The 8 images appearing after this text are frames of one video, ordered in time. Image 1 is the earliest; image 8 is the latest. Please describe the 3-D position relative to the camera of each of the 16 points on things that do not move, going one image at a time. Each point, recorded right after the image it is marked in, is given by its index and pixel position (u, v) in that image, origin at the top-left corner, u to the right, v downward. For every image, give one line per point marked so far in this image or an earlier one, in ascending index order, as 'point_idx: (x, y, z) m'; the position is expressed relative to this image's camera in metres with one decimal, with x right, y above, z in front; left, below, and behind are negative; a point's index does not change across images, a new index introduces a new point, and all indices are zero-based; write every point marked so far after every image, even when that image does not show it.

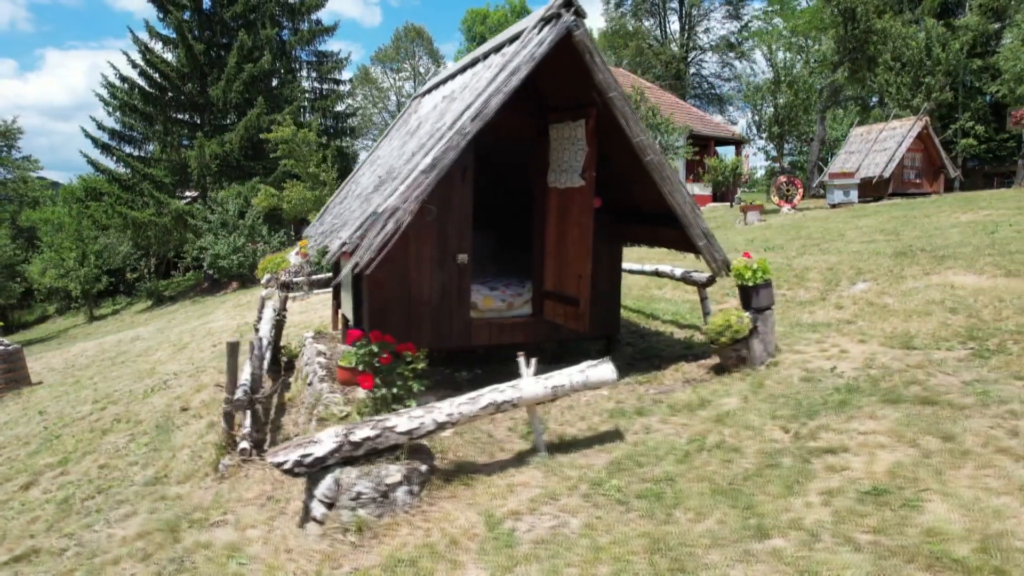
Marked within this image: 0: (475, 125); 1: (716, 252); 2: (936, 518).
0: (-0.3, +1.4, +5.5) m
1: (+2.1, +0.4, +6.5) m
2: (+2.3, -1.3, +3.5) m
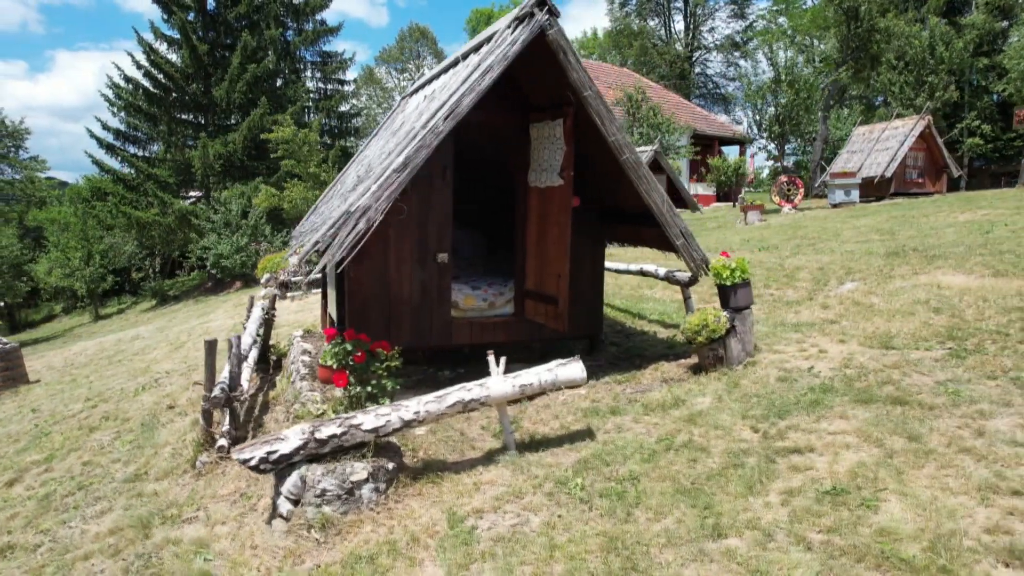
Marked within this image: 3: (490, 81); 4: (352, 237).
0: (-0.6, +1.4, +5.5) m
1: (+1.9, +0.4, +6.5) m
2: (+2.1, -1.3, +3.5) m
3: (-0.2, +1.8, +5.7) m
4: (-1.3, +0.4, +5.3) m
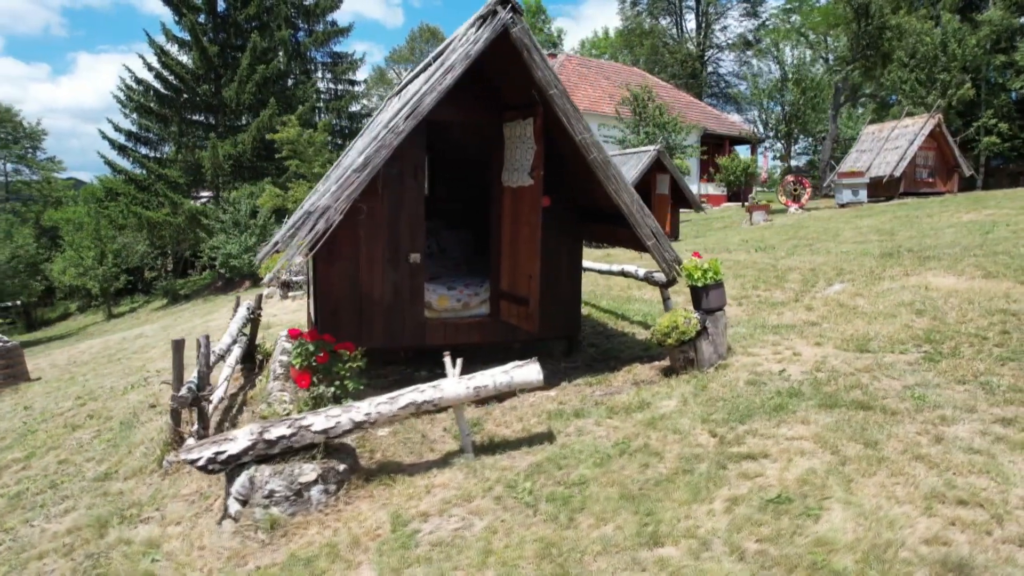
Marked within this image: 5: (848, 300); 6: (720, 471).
0: (-0.9, +1.4, +5.5) m
1: (+1.5, +0.4, +6.4) m
2: (+1.7, -1.3, +3.4) m
3: (-0.5, +1.8, +5.7) m
4: (-1.7, +0.4, +5.3) m
5: (+4.2, -0.1, +8.1) m
6: (+1.4, -1.2, +4.2) m
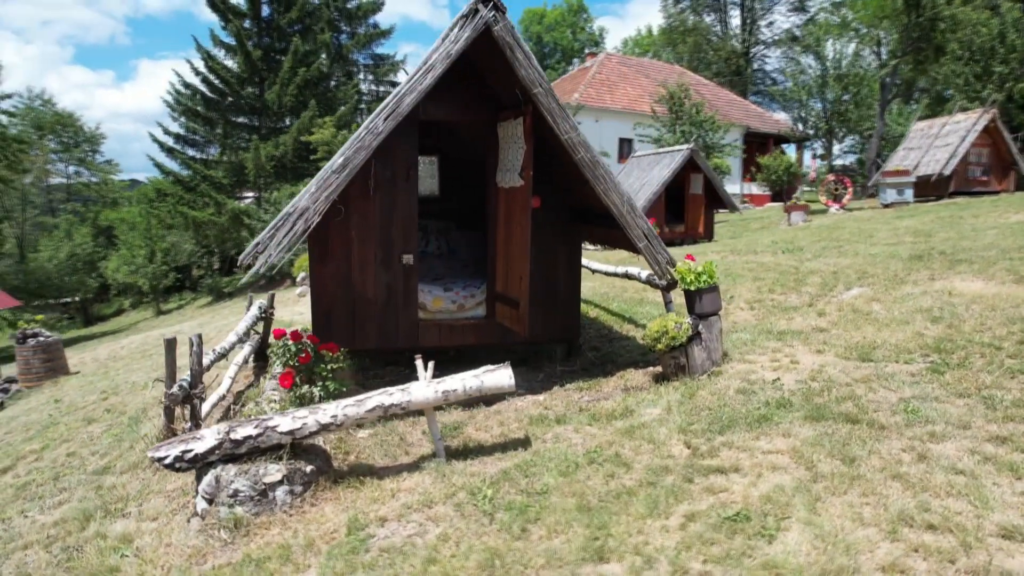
0: (-1.1, +1.4, +5.5) m
1: (+1.4, +0.3, +6.2) m
2: (+1.4, -1.3, +3.2) m
3: (-0.7, +1.8, +5.6) m
4: (-1.9, +0.4, +5.3) m
5: (+4.2, -0.2, +7.7) m
6: (+1.1, -1.2, +4.0) m
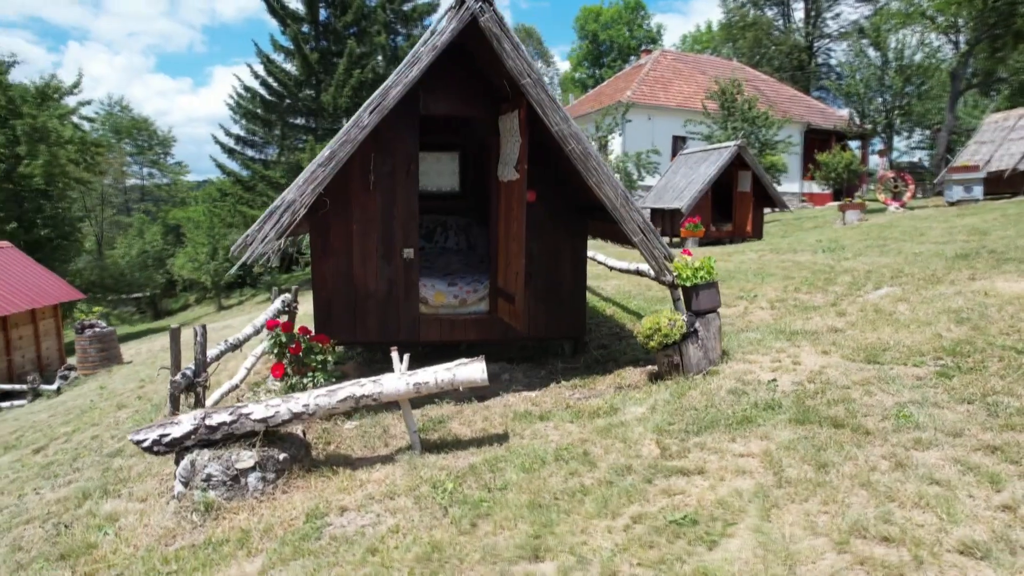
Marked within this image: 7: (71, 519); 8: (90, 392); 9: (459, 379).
0: (-1.2, +1.5, +5.5) m
1: (+1.4, +0.4, +6.0) m
2: (+1.0, -1.3, +3.0) m
3: (-0.8, +1.9, +5.6) m
4: (-2.0, +0.5, +5.4) m
5: (+4.2, -0.2, +7.2) m
6: (+0.8, -1.2, +3.8) m
7: (-3.5, -1.8, +5.0) m
8: (-8.0, -2.0, +12.0) m
9: (-0.4, -0.7, +4.8) m
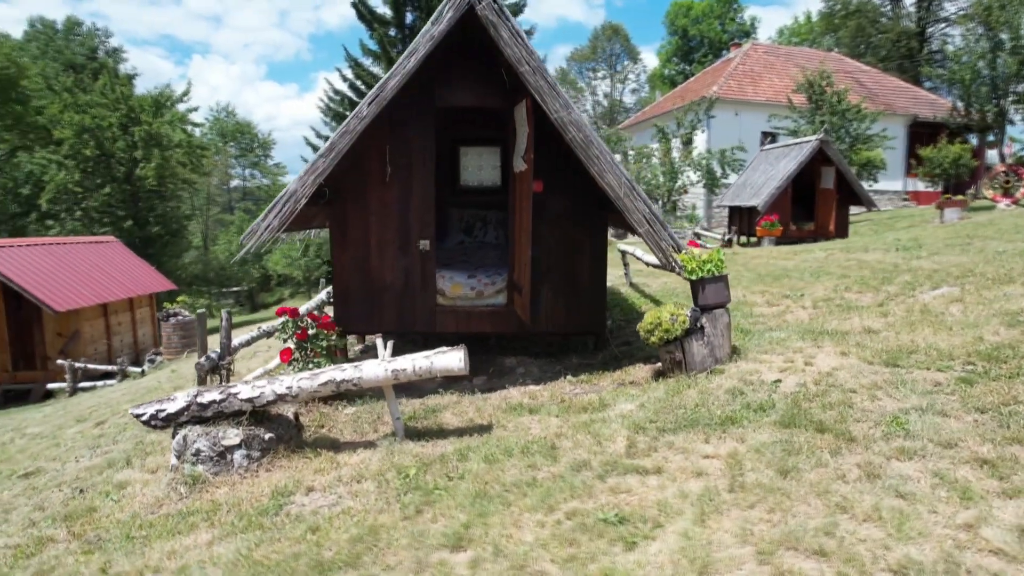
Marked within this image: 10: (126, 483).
0: (-1.2, +1.6, +5.6) m
1: (+1.4, +0.4, +5.7) m
2: (+0.5, -1.2, +2.8) m
3: (-0.8, +2.0, +5.6) m
4: (-2.0, +0.6, +5.6) m
5: (+4.4, -0.2, +6.5) m
6: (+0.5, -1.1, +3.6) m
7: (-3.6, -1.7, +5.4) m
8: (-7.1, -1.8, +12.9) m
9: (-0.6, -0.6, +4.8) m
10: (-3.1, -1.6, +5.2) m
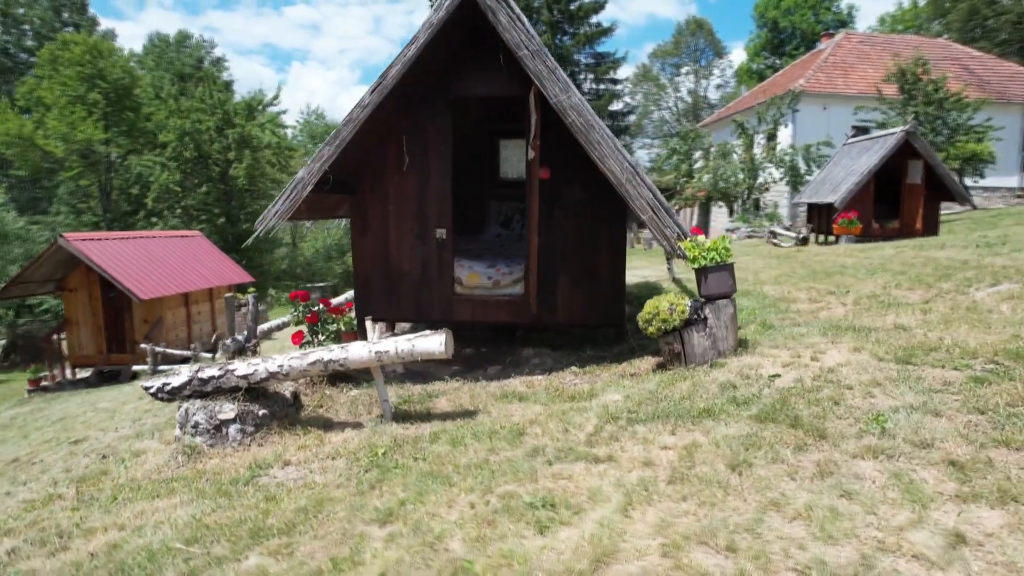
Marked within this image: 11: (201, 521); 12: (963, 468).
0: (-1.2, +1.7, +5.7) m
1: (+1.3, +0.5, +5.5) m
2: (+0.1, -1.1, +2.7) m
3: (-0.8, +2.1, +5.7) m
4: (-2.1, +0.8, +5.8) m
5: (+4.4, -0.1, +5.9) m
6: (+0.2, -1.0, +3.5) m
7: (-3.6, -1.5, +5.8) m
8: (-6.1, -1.5, +13.7) m
9: (-0.7, -0.5, +4.8) m
10: (-3.2, -1.4, +5.6) m
11: (-1.7, -1.3, +3.5) m
12: (+2.0, -0.8, +2.8) m
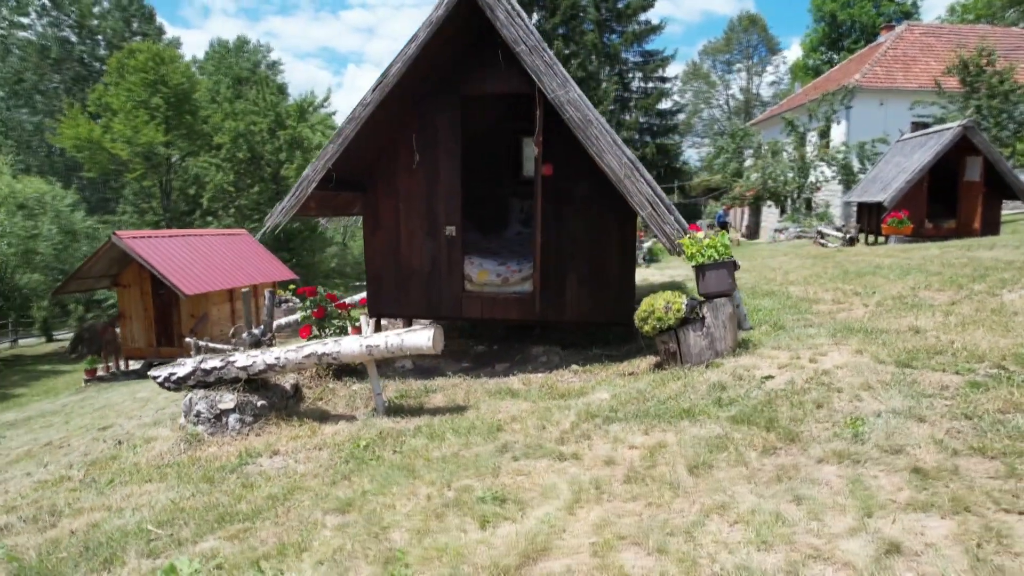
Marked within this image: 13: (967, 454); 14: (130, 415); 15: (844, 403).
0: (-1.2, +1.7, +5.7) m
1: (+1.3, +0.5, +5.4) m
2: (-0.1, -1.0, +2.7) m
3: (-0.8, +2.1, +5.7) m
4: (-2.0, +0.8, +5.9) m
5: (+4.4, -0.2, +5.5) m
6: (0.0, -1.0, +3.5) m
7: (-3.6, -1.4, +6.1) m
8: (-5.5, -1.4, +14.2) m
9: (-0.8, -0.4, +4.9) m
10: (-3.2, -1.4, +5.8) m
11: (-1.9, -1.2, +3.7) m
12: (+1.7, -0.8, +2.6) m
13: (+2.0, -0.7, +2.8) m
14: (-4.9, -1.6, +8.2) m
15: (+1.9, -0.7, +3.7) m
